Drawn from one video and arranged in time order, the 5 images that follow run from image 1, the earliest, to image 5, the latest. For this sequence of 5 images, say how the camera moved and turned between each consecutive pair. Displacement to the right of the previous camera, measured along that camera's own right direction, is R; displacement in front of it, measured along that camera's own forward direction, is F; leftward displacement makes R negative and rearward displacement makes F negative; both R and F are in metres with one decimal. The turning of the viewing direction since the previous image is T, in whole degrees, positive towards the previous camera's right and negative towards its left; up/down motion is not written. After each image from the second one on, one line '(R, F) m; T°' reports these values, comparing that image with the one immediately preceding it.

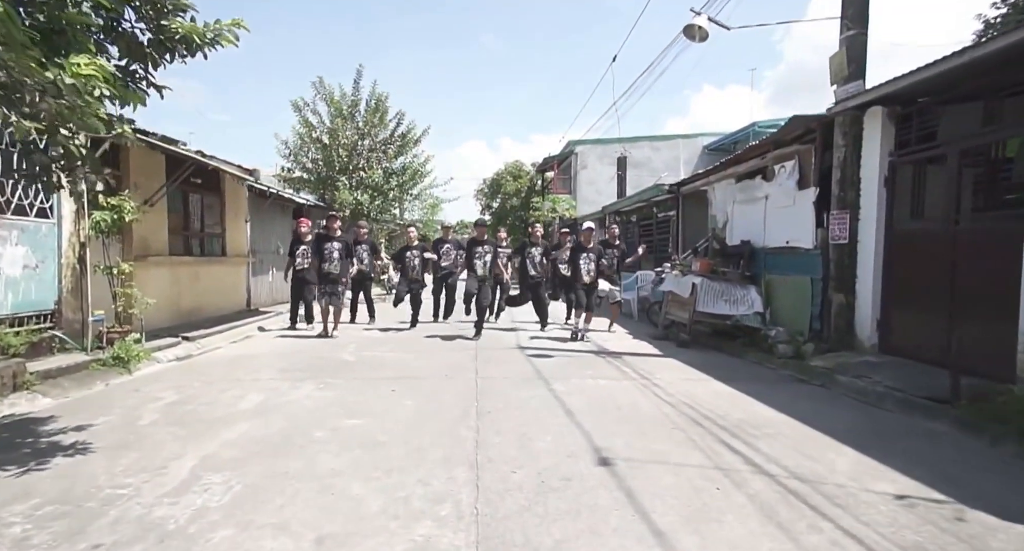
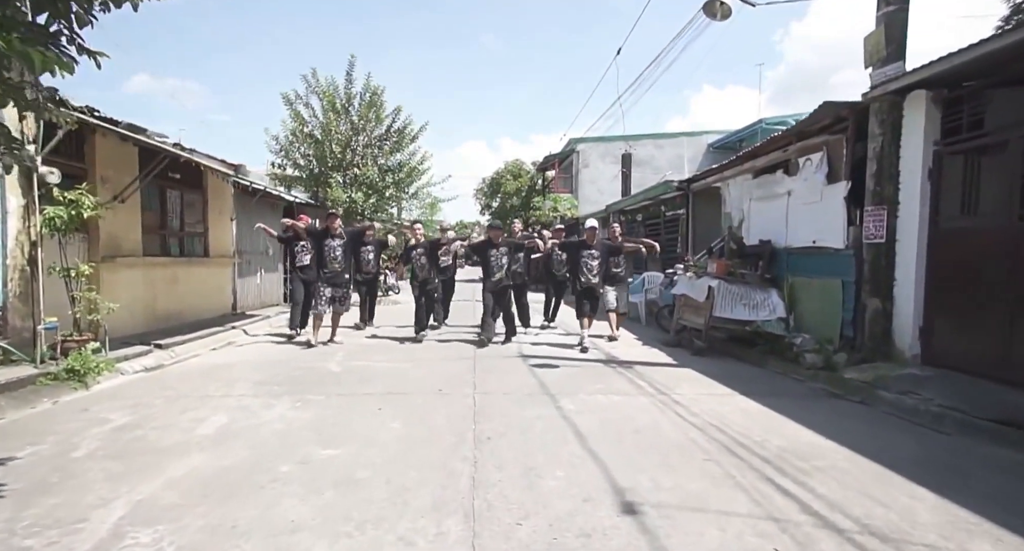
(0.0, +0.6) m; 0°
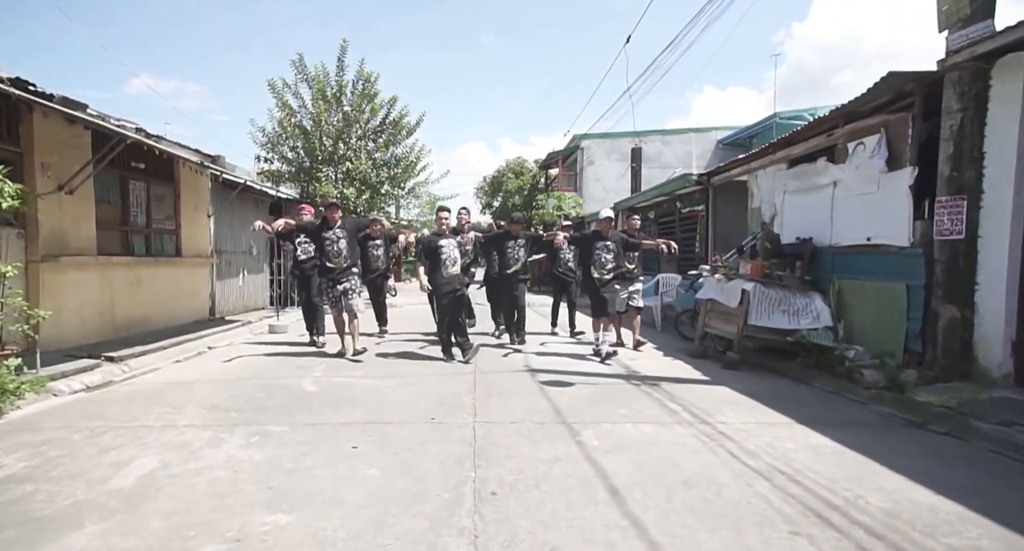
(-0.1, +1.0) m; 0°
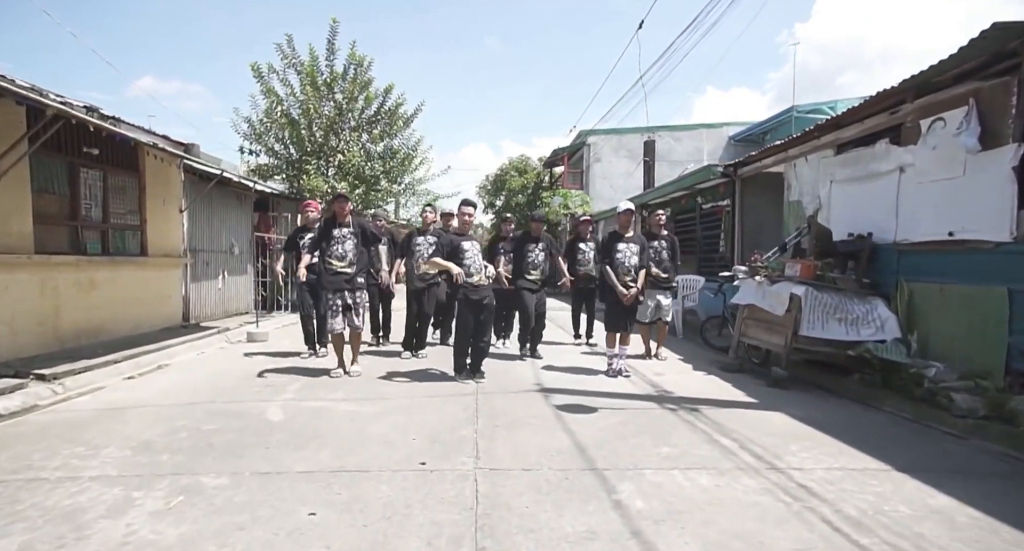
(-0.1, +1.0) m; 0°
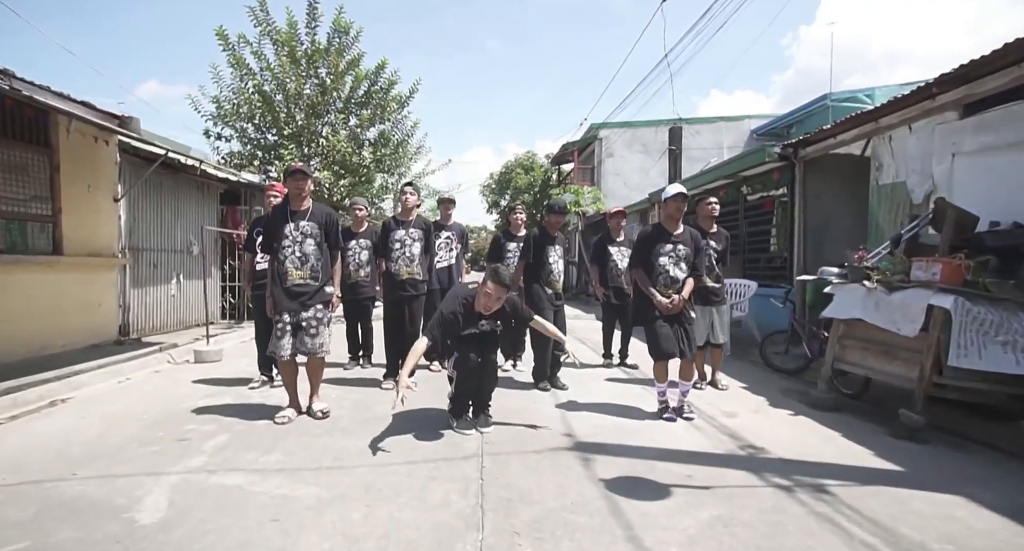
(-0.1, +1.7) m; 0°
